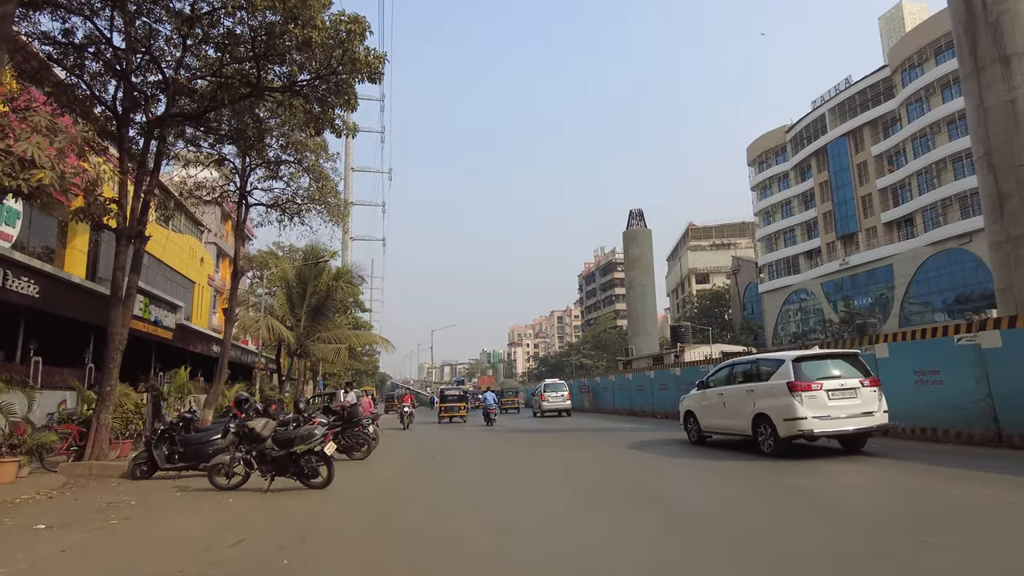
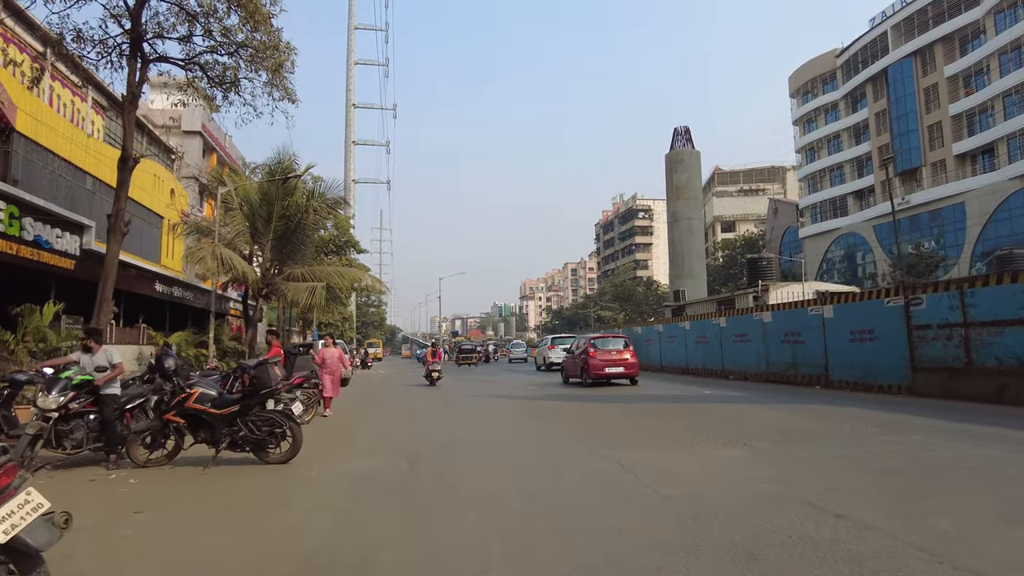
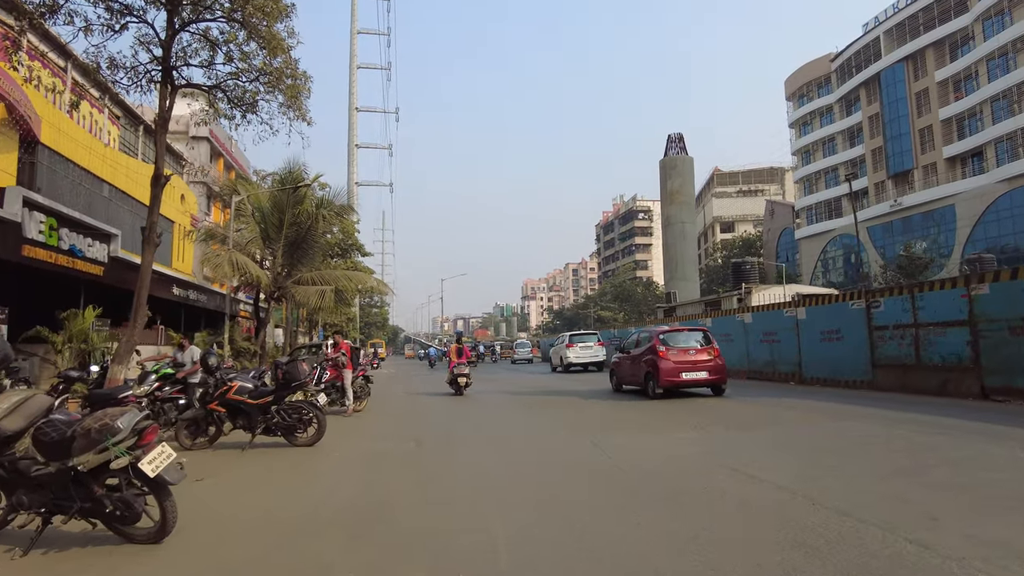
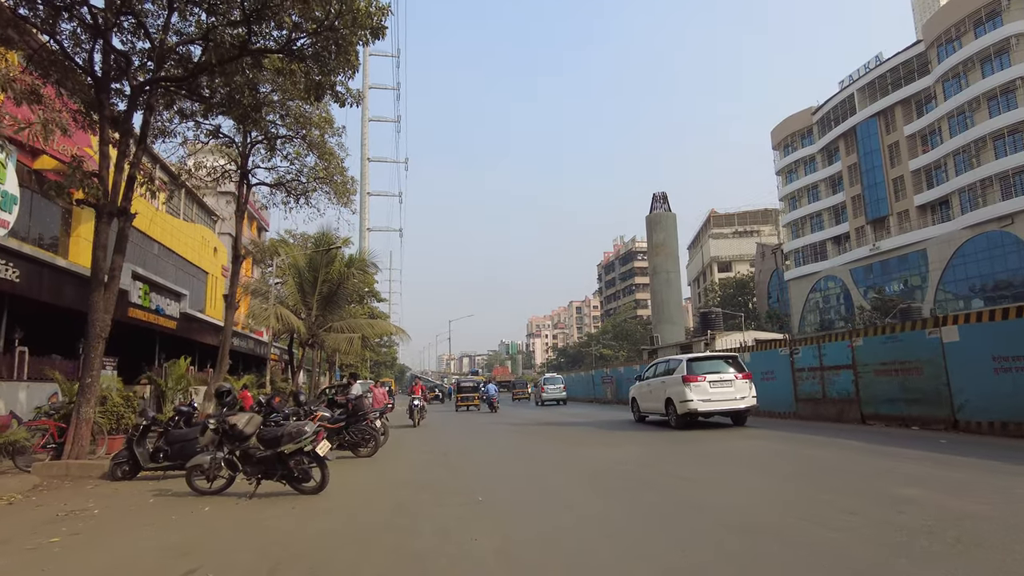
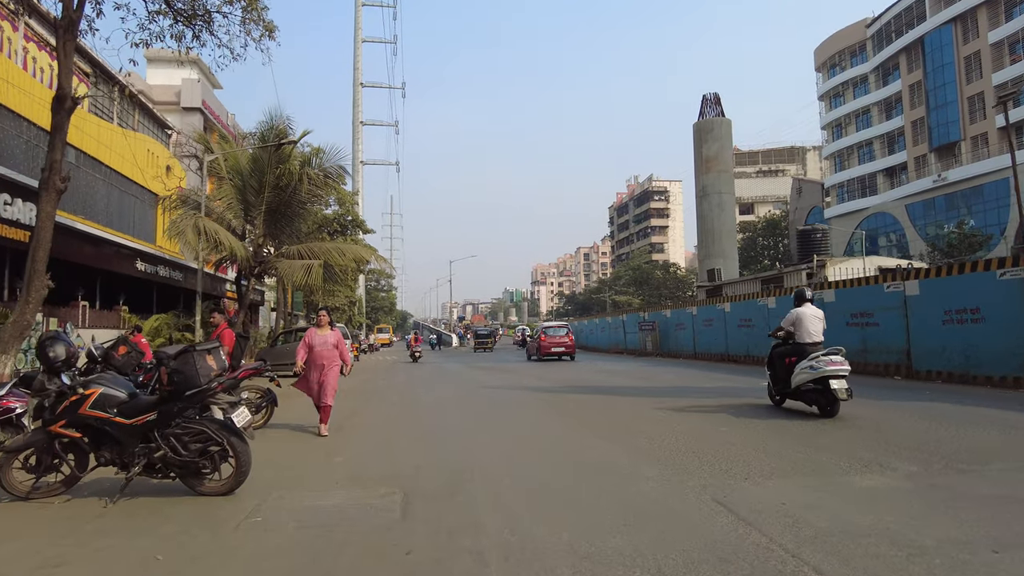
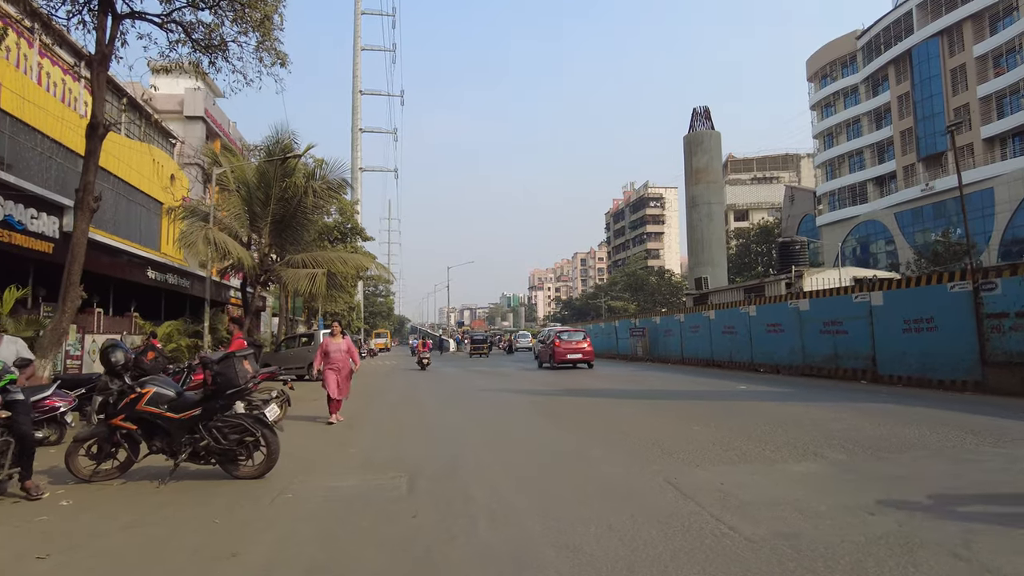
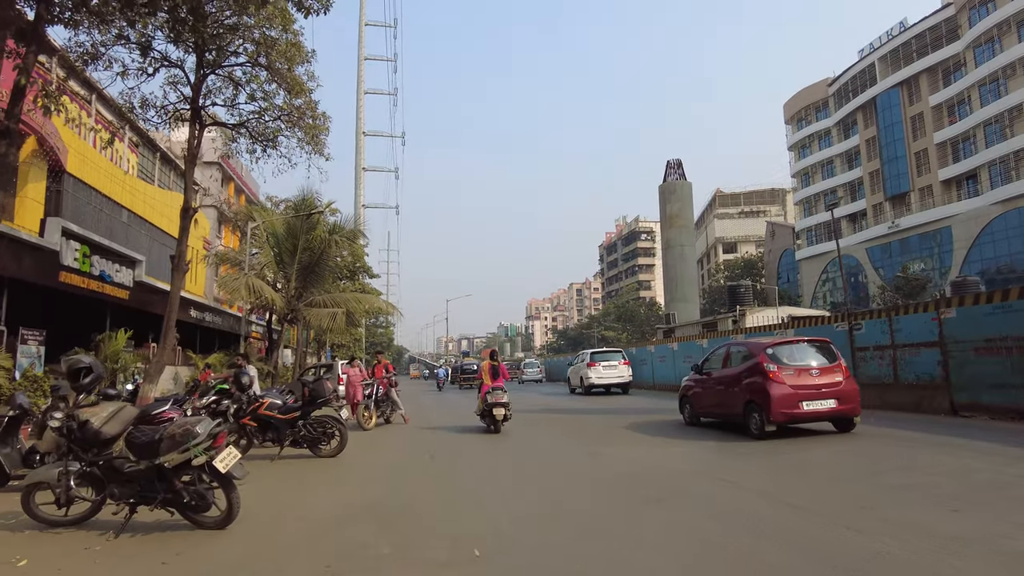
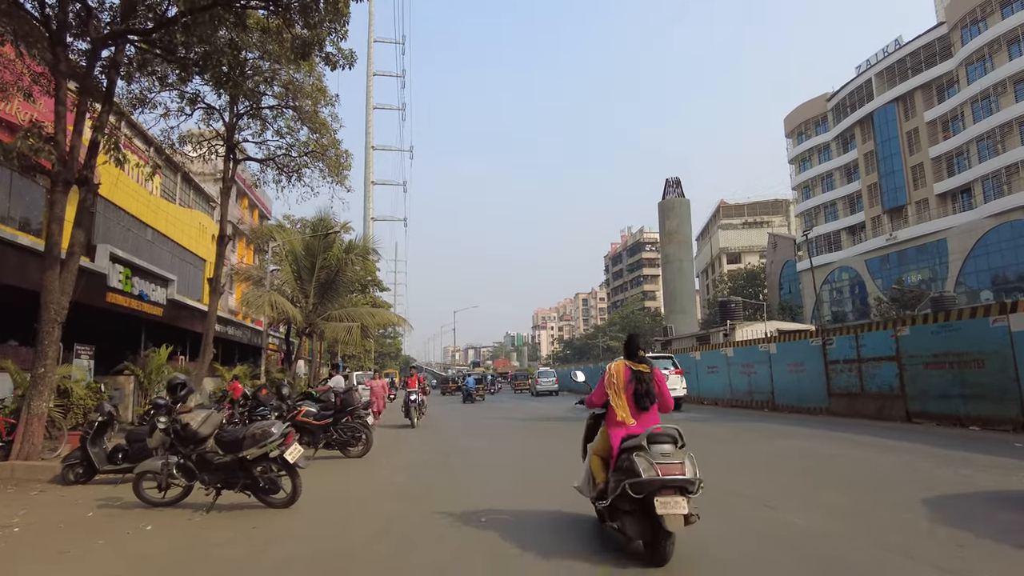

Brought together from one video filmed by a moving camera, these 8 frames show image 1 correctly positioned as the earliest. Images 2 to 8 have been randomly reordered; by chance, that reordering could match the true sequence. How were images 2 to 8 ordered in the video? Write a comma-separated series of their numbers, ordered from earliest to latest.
4, 8, 7, 3, 2, 6, 5
